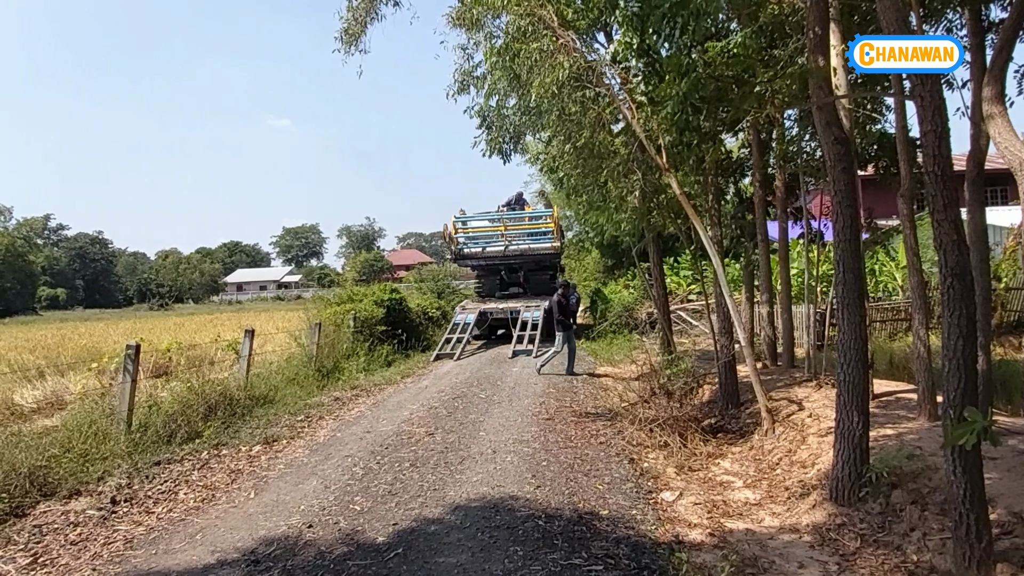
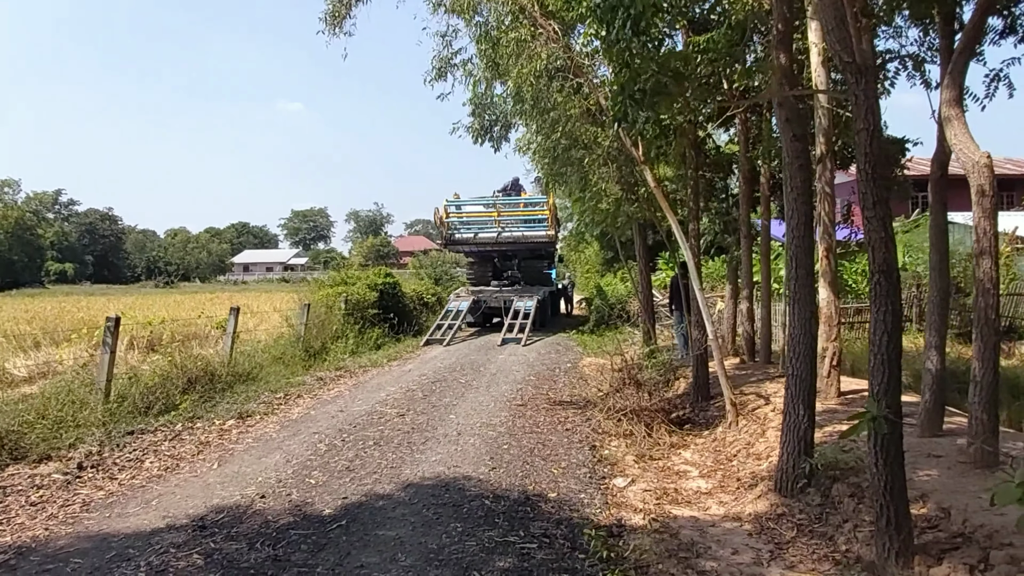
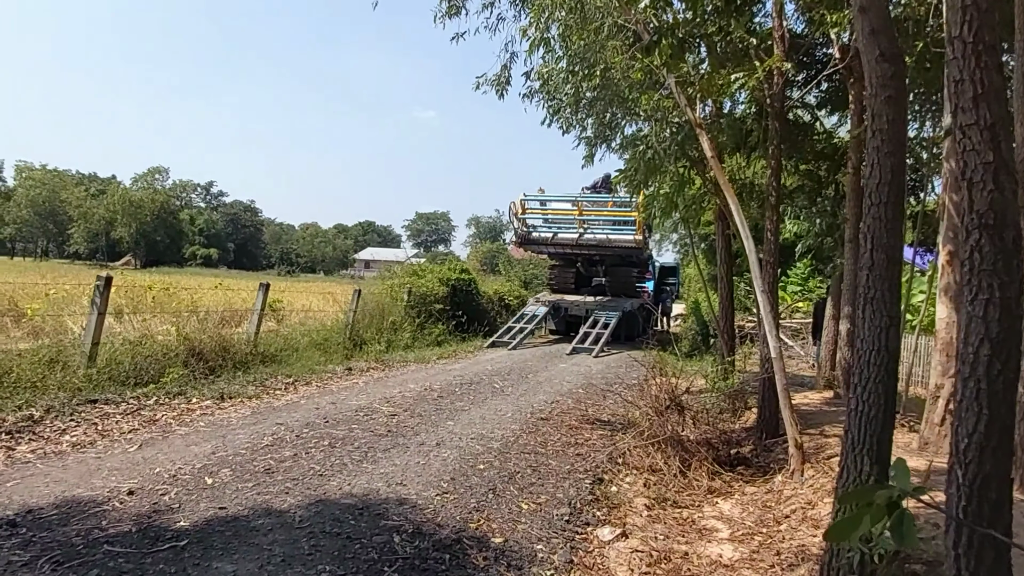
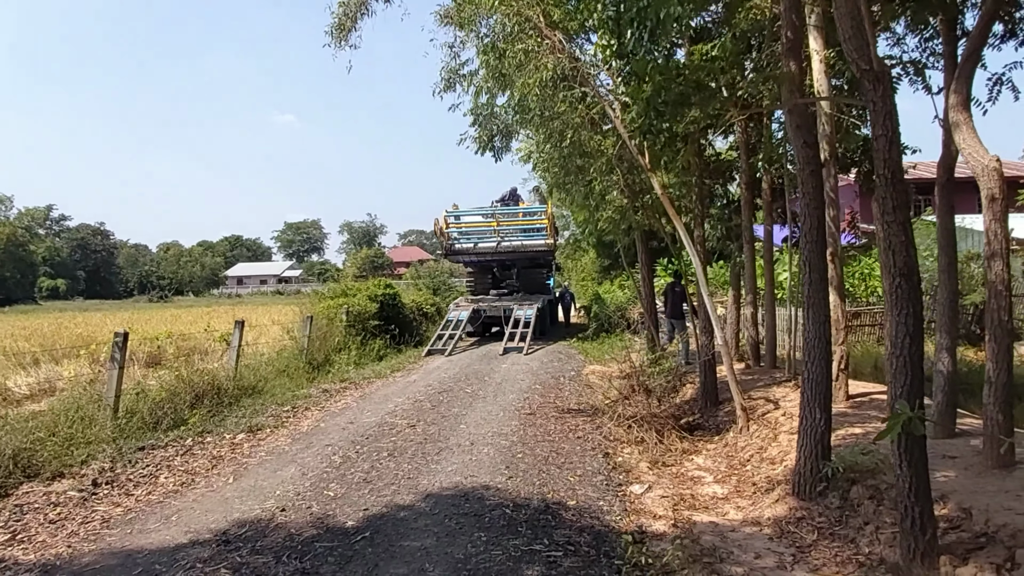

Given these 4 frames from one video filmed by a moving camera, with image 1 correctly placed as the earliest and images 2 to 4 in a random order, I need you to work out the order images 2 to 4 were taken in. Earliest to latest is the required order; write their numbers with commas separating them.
4, 2, 3
